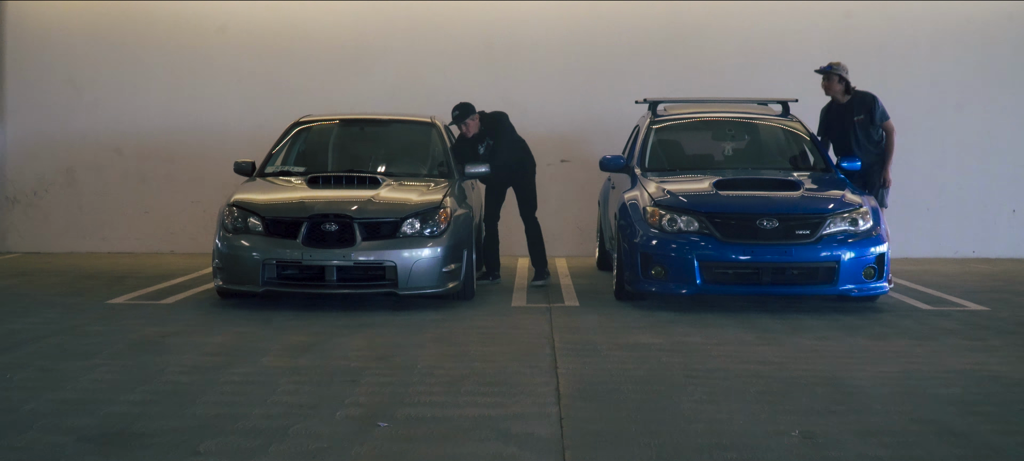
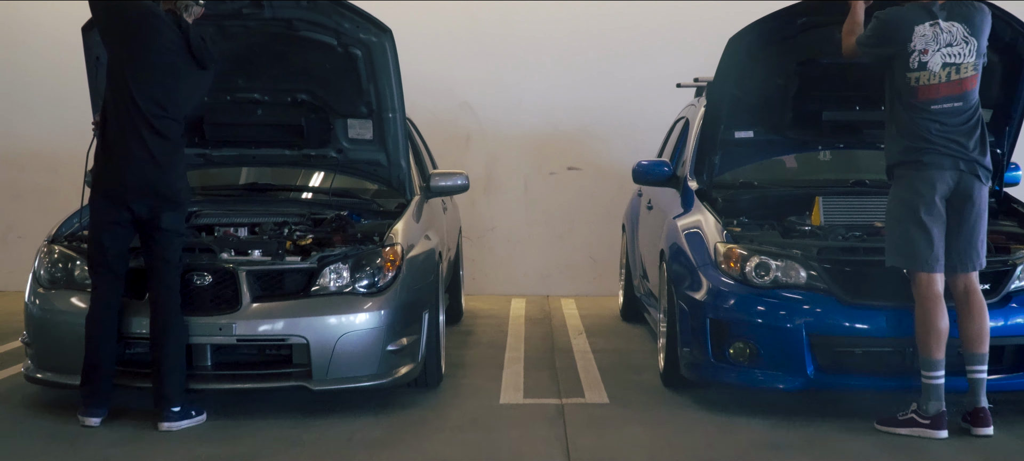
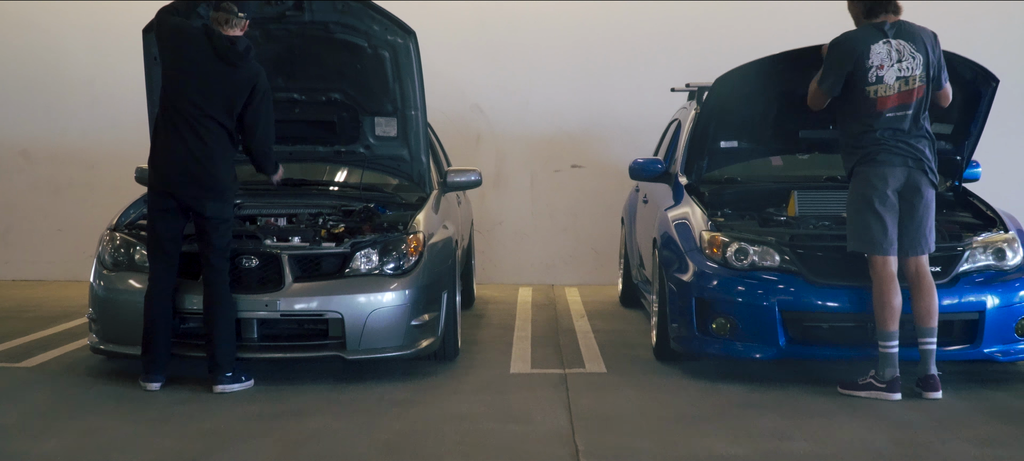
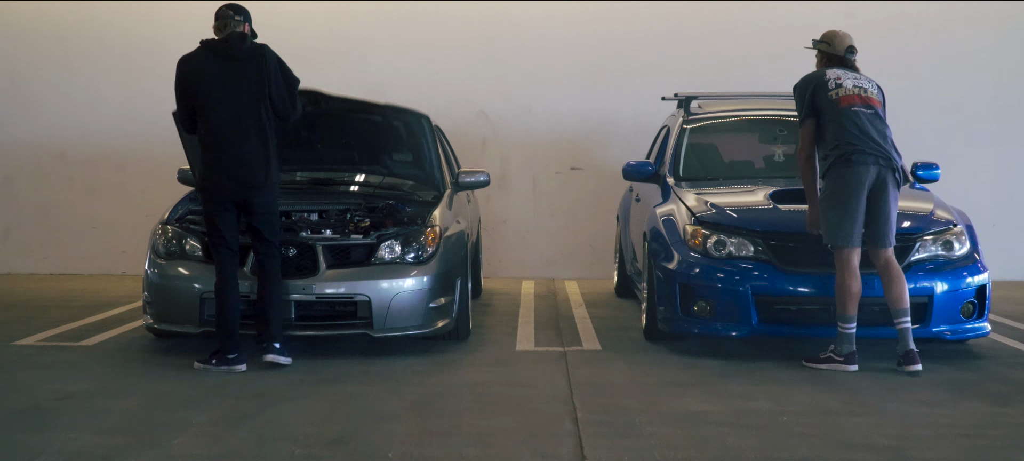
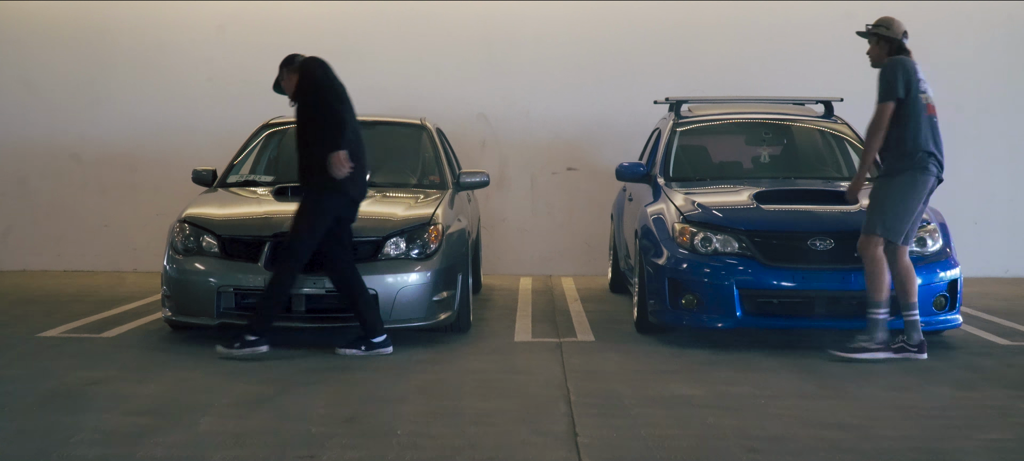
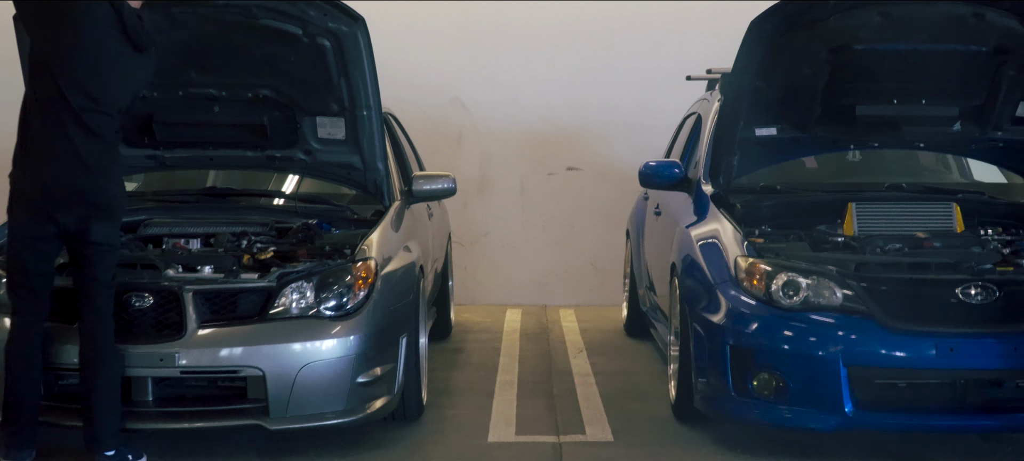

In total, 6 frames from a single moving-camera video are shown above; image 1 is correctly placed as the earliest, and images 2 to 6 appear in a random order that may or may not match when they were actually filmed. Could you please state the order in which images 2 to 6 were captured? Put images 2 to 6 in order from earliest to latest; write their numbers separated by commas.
5, 4, 3, 2, 6
